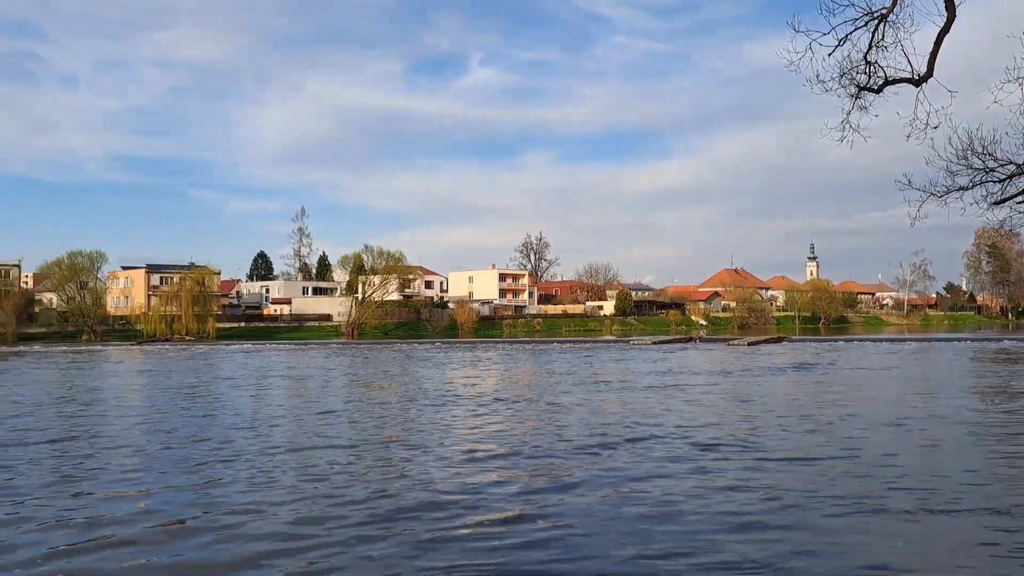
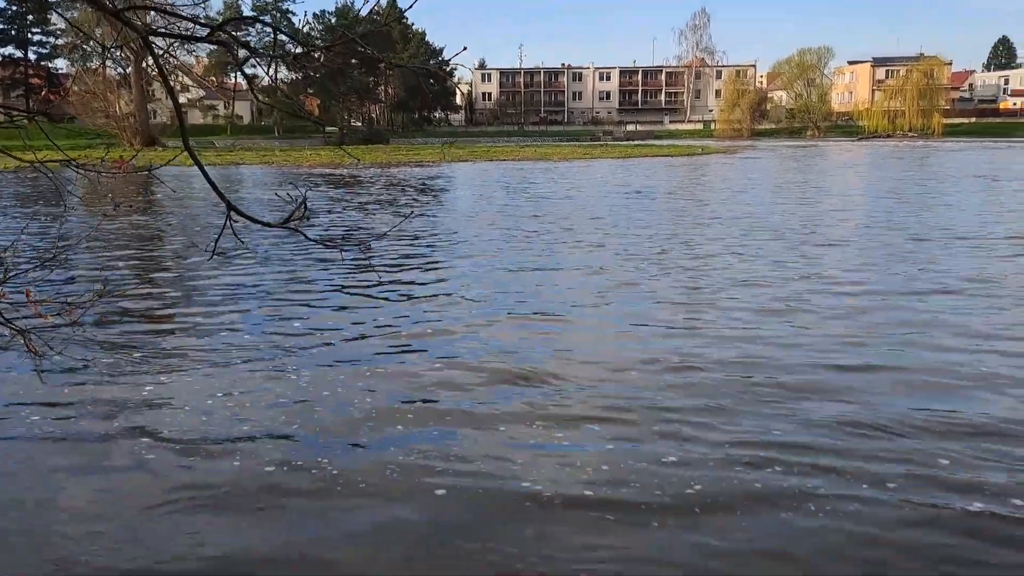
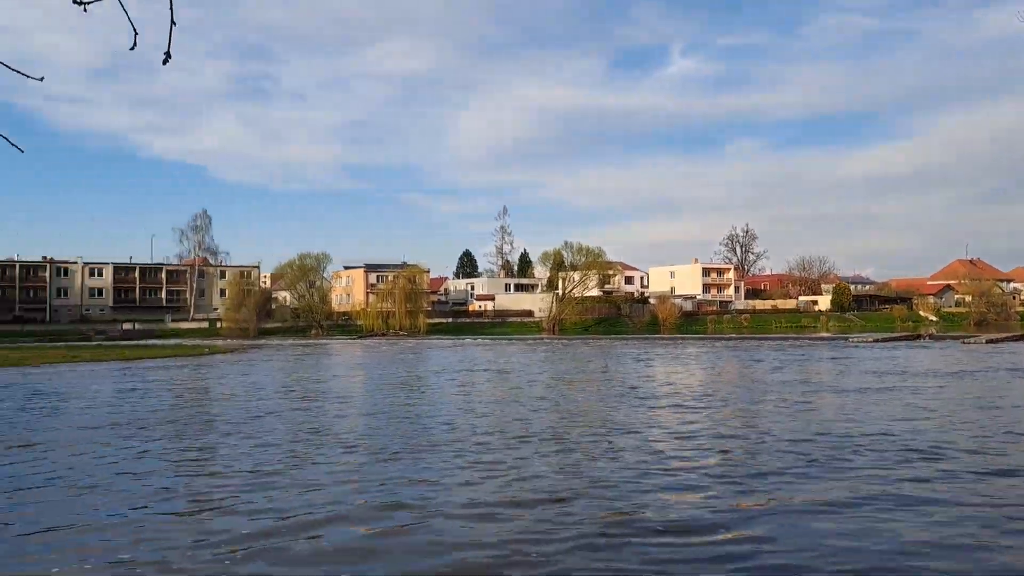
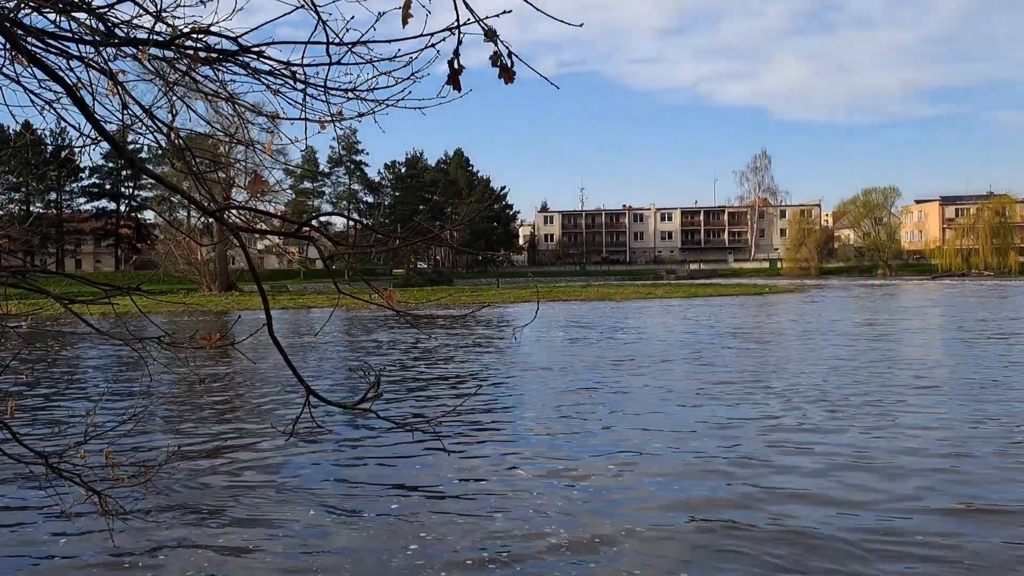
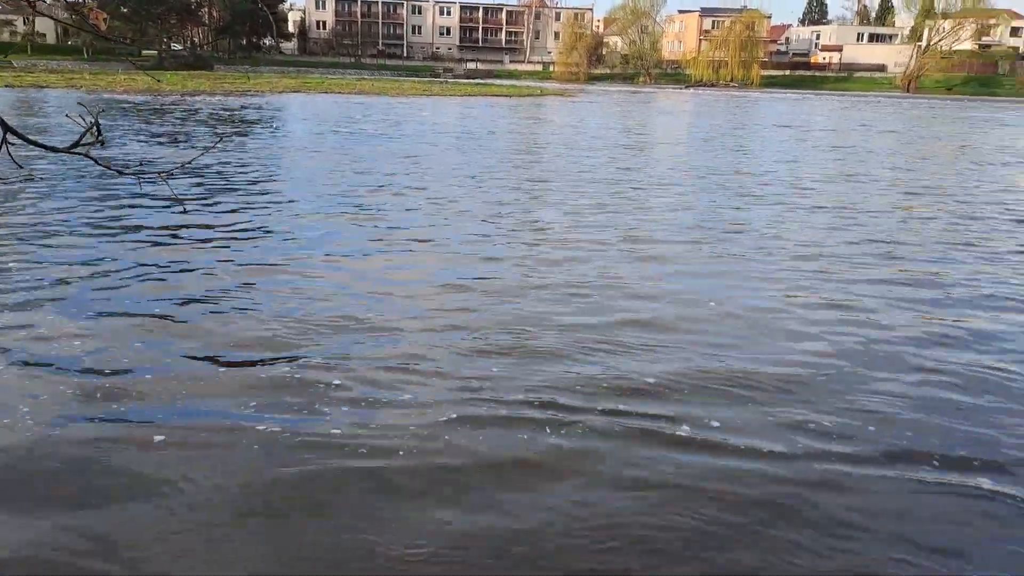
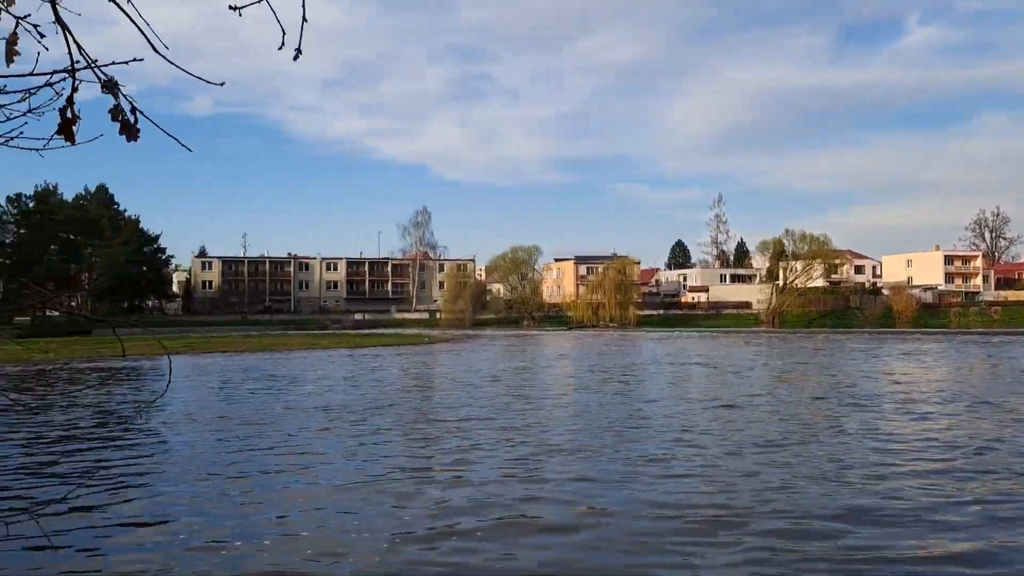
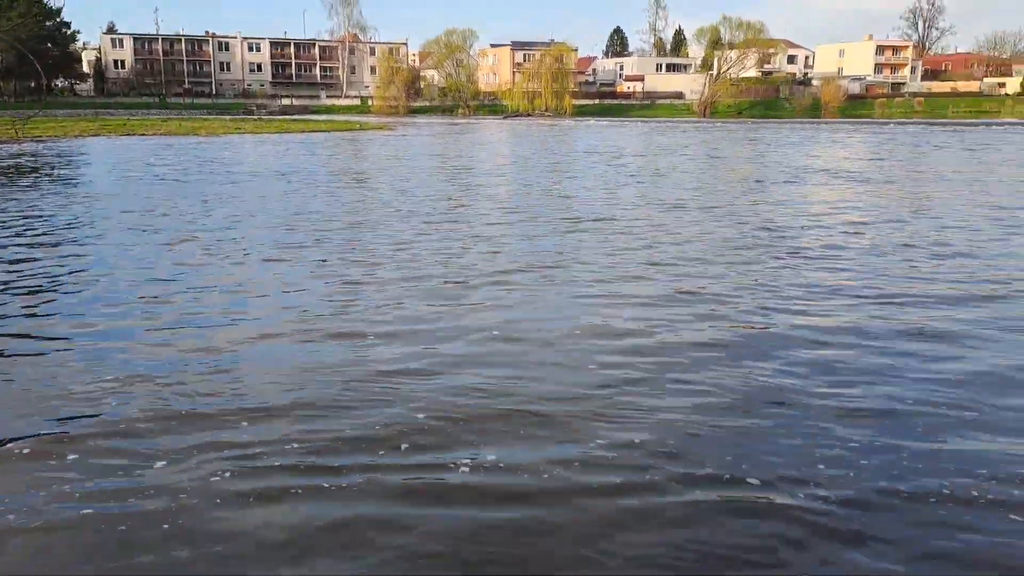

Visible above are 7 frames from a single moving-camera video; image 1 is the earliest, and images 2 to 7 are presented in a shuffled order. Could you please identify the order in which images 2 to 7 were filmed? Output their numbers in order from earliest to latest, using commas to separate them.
3, 6, 4, 2, 5, 7
